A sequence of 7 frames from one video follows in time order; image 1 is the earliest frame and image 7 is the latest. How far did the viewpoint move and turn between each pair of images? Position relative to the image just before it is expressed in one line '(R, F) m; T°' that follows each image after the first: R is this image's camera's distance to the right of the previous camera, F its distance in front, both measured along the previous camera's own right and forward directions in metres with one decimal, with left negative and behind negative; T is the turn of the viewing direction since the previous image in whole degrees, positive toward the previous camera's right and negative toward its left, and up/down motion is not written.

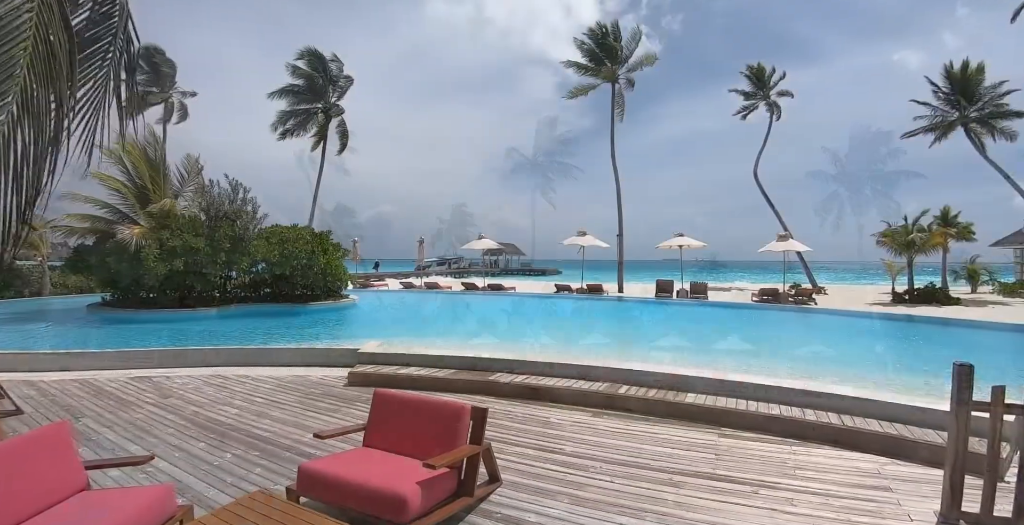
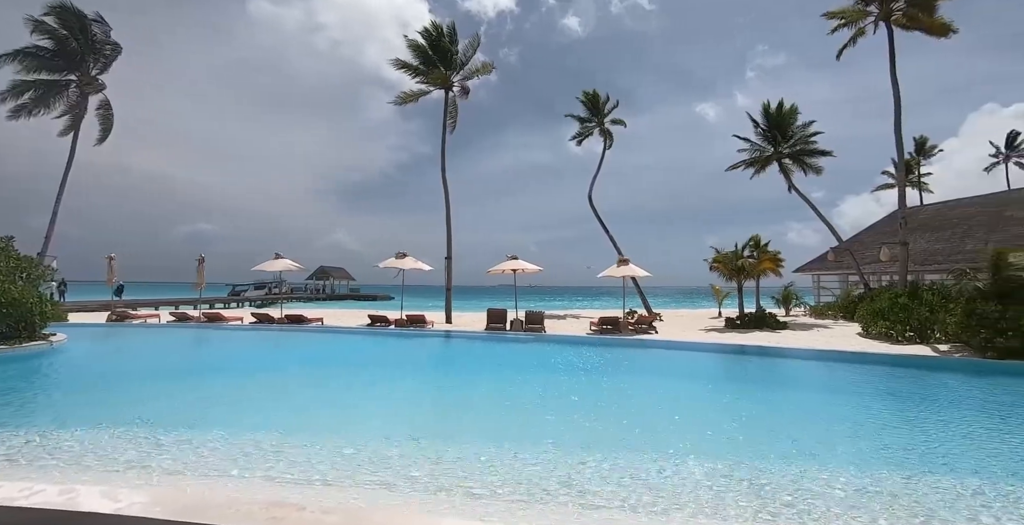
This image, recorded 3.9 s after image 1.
(+1.1, +3.1) m; +18°
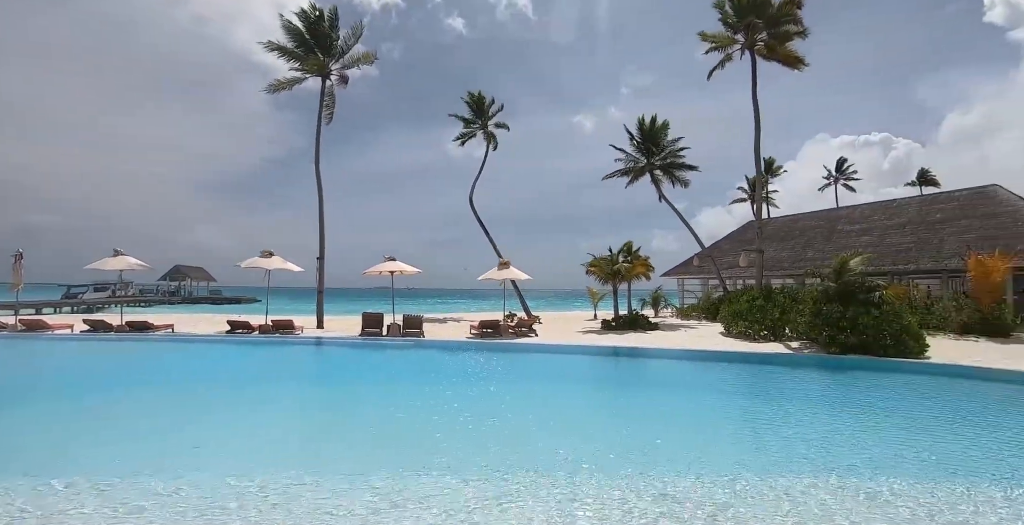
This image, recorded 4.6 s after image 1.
(-0.1, +0.4) m; +14°
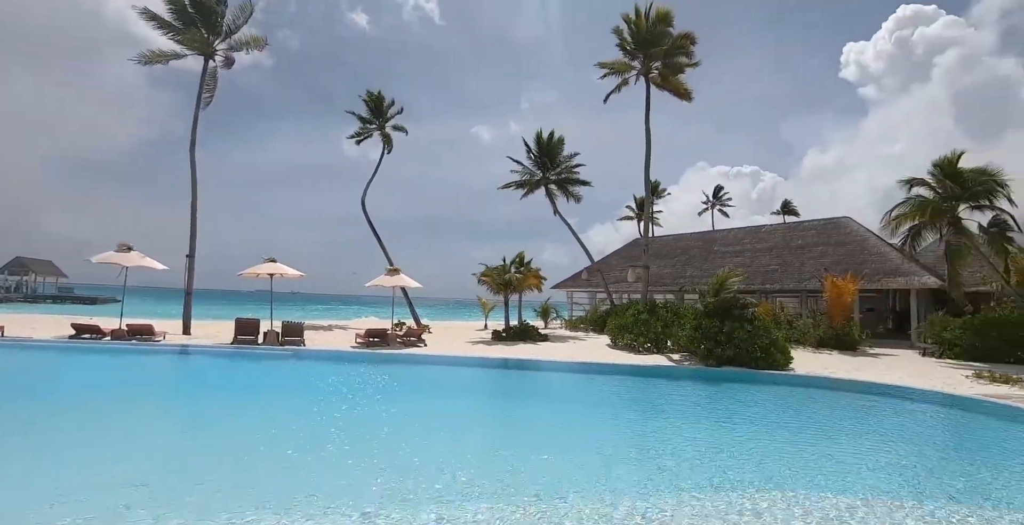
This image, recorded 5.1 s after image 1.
(0.0, +0.3) m; +12°
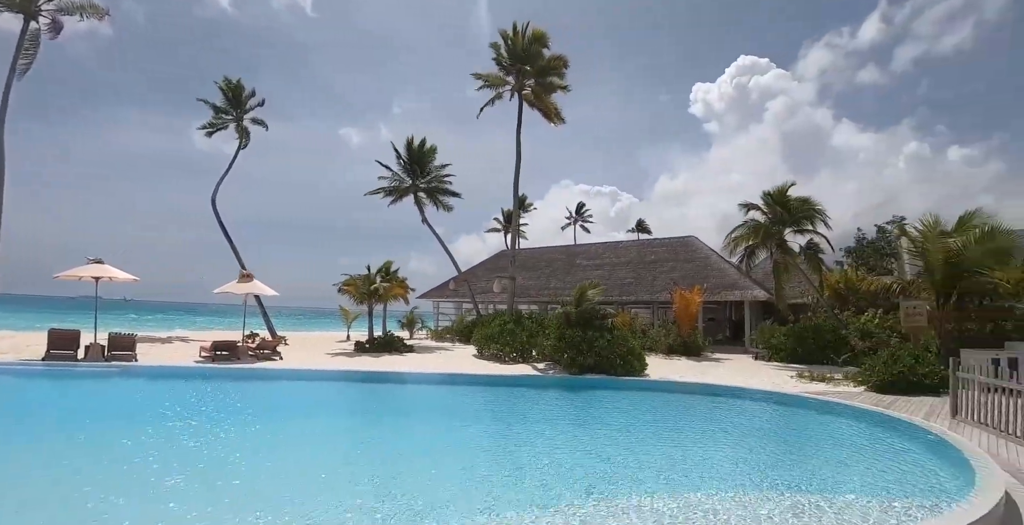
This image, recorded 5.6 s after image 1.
(-0.1, +0.2) m; +15°
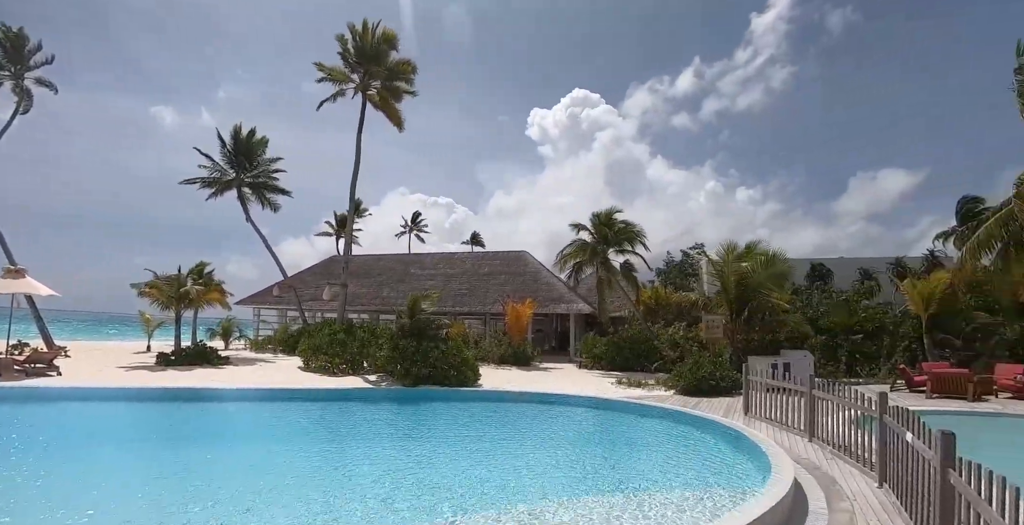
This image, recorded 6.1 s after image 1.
(0.0, +0.1) m; +17°
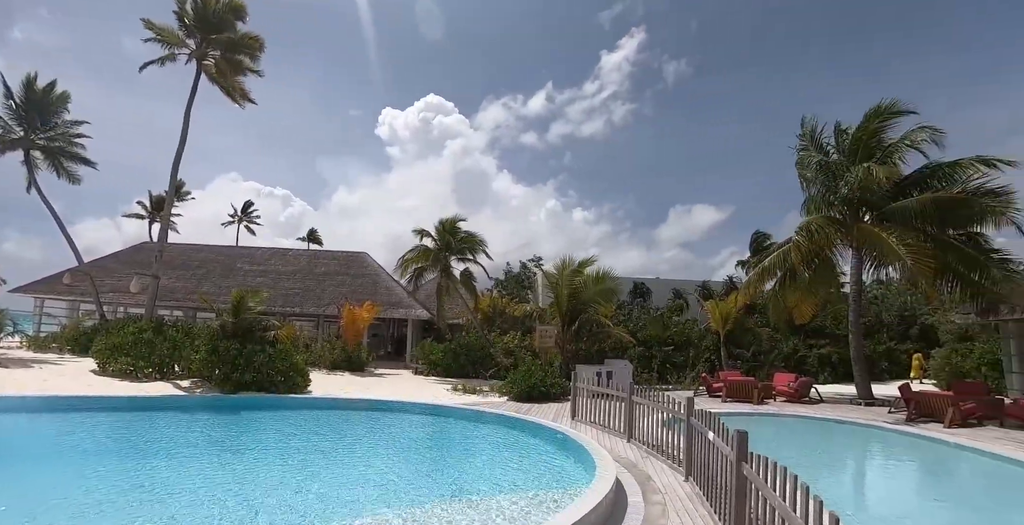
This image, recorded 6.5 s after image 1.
(+0.1, 0.0) m; +15°
